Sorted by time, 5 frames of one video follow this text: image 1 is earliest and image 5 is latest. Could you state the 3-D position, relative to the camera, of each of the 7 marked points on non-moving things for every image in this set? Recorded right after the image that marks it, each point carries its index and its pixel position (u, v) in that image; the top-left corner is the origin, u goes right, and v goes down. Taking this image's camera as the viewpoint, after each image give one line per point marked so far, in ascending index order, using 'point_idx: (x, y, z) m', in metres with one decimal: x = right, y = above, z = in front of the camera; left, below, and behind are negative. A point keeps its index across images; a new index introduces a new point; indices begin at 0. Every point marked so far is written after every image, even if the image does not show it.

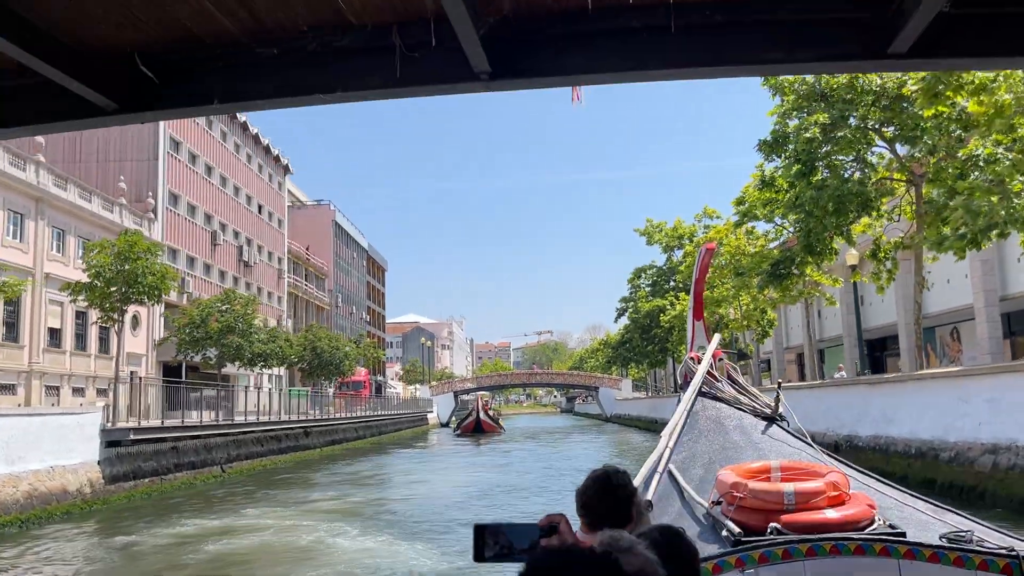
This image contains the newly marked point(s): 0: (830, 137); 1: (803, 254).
0: (+6.5, +3.2, +16.9) m
1: (+6.5, +0.8, +18.6) m
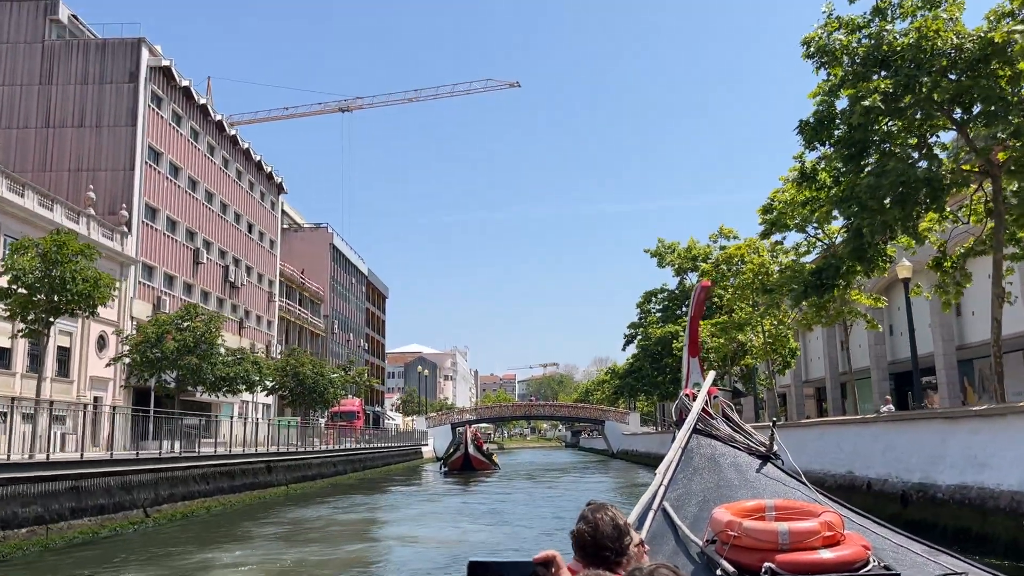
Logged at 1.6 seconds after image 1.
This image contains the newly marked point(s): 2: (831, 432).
0: (+6.4, +3.0, +13.9) m
1: (+6.3, +0.6, +15.5) m
2: (+6.9, -3.1, +17.9) m
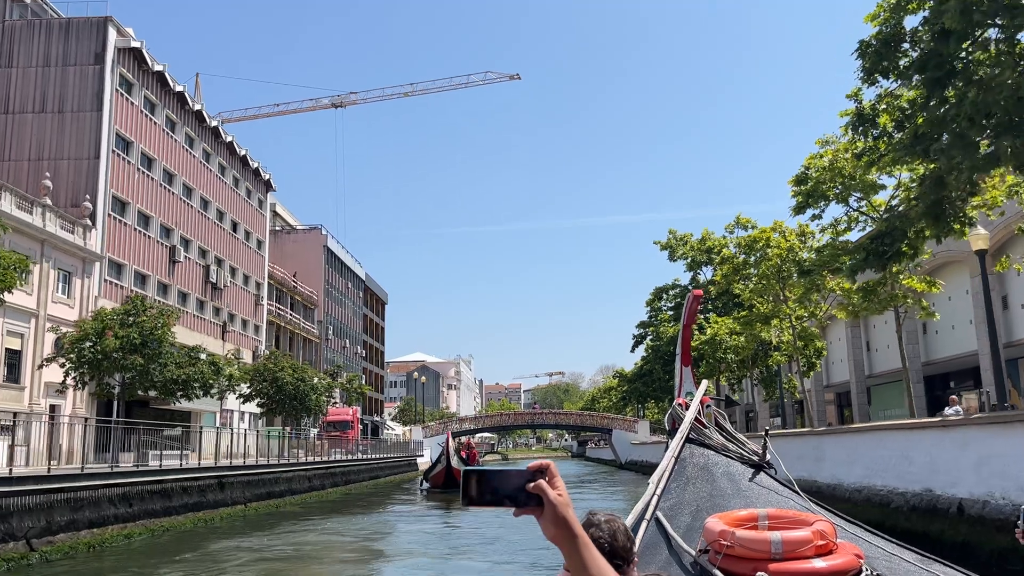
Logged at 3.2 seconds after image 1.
0: (+6.1, +3.5, +10.7) m
1: (+6.1, +1.0, +12.3) m
2: (+6.6, -2.6, +14.7) m
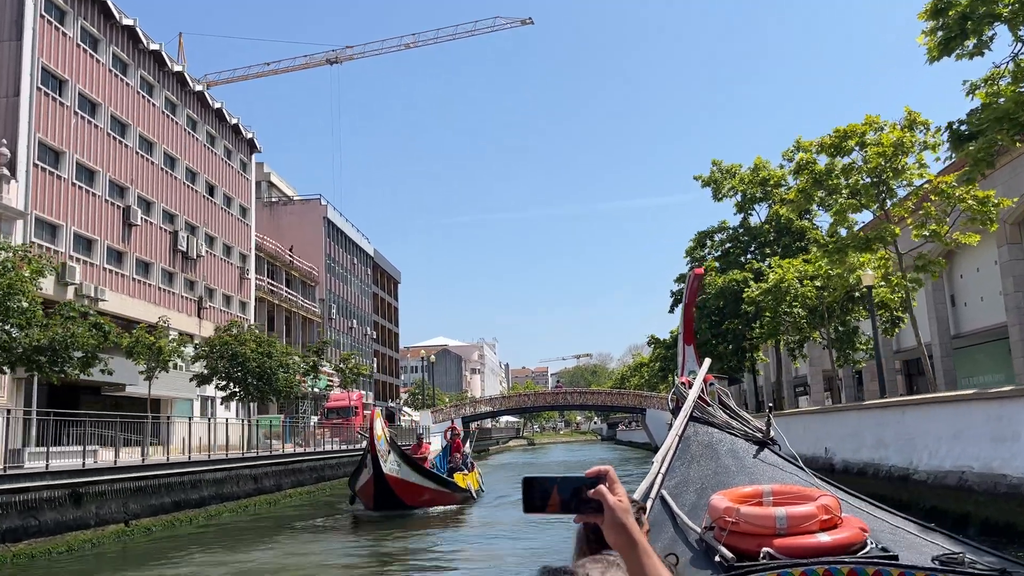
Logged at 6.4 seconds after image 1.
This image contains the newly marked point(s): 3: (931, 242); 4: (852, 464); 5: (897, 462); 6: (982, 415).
0: (+5.6, +5.0, +4.0) m
1: (+5.7, +2.5, +5.6) m
2: (+6.4, -1.1, +8.0) m
3: (+8.6, +0.9, +17.3) m
4: (+7.3, -3.7, +17.7) m
5: (+7.2, -3.2, +15.4) m
6: (+6.9, -1.9, +12.4) m
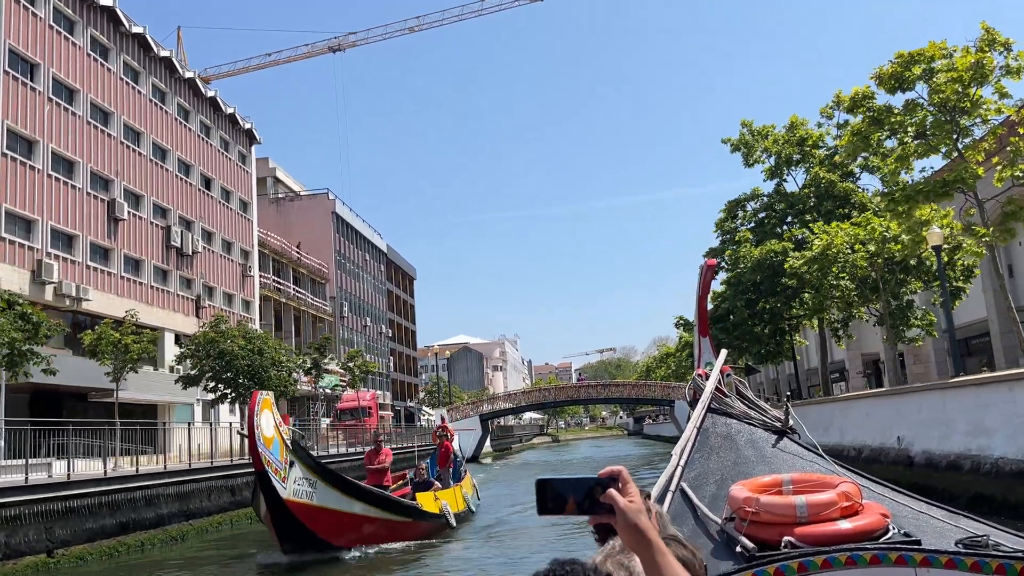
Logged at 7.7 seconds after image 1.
0: (+5.1, +5.6, +1.1) m
1: (+5.3, +3.2, +2.7) m
2: (+6.3, -0.4, +5.1) m
3: (+8.7, +1.7, +14.4) m
4: (+7.5, -3.0, +14.8) m
5: (+7.3, -2.4, +12.5) m
6: (+6.9, -1.2, +9.5) m
